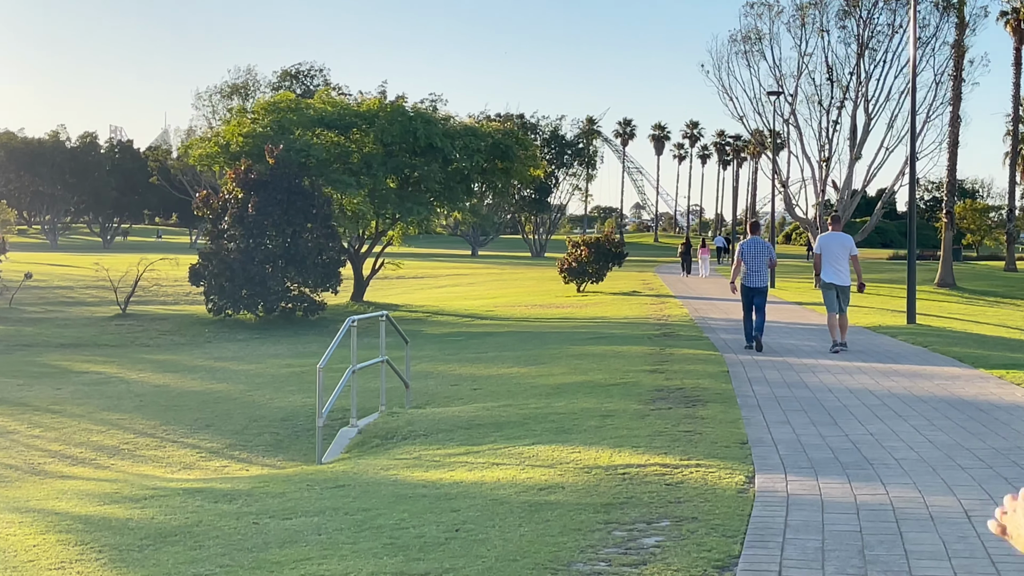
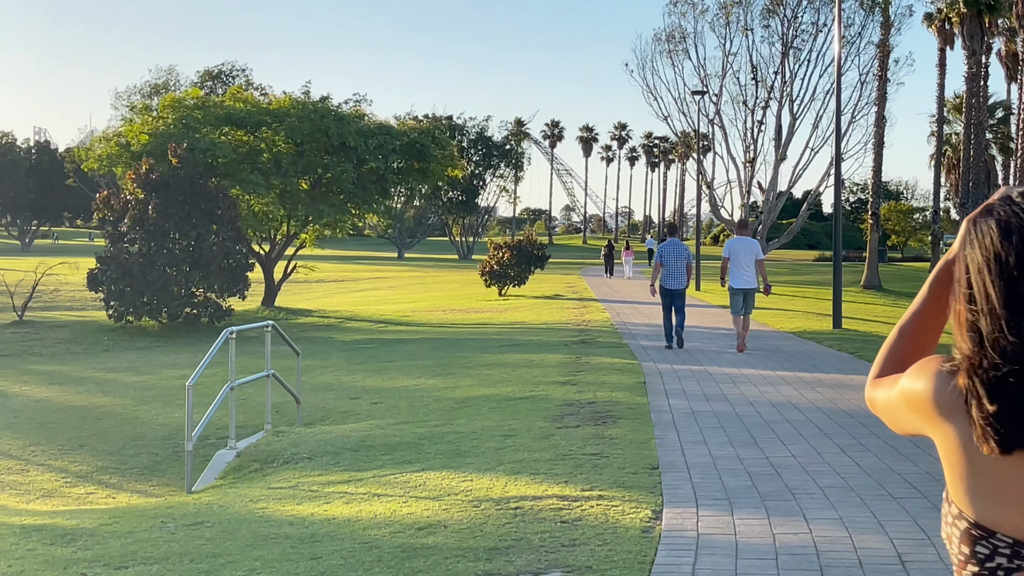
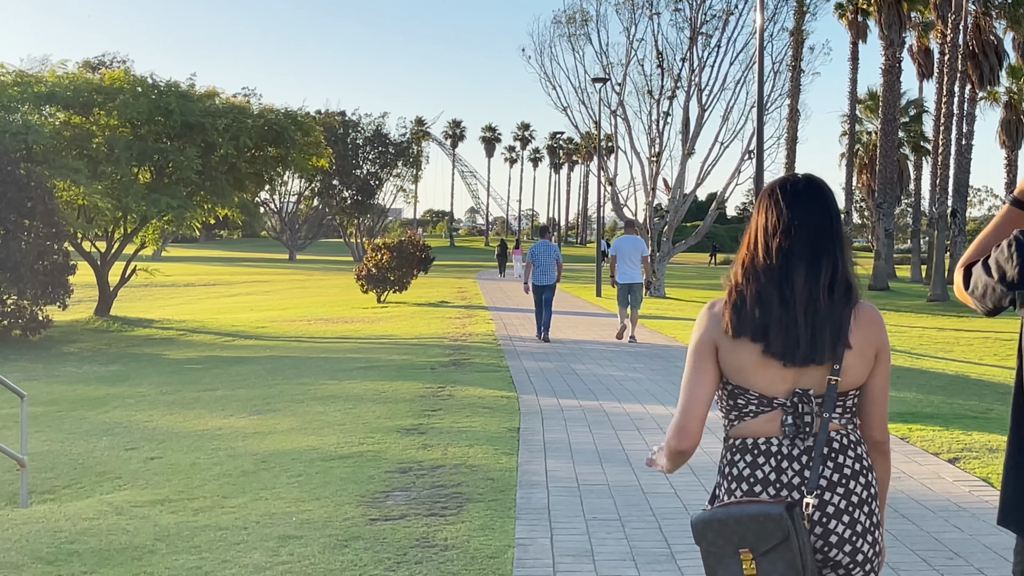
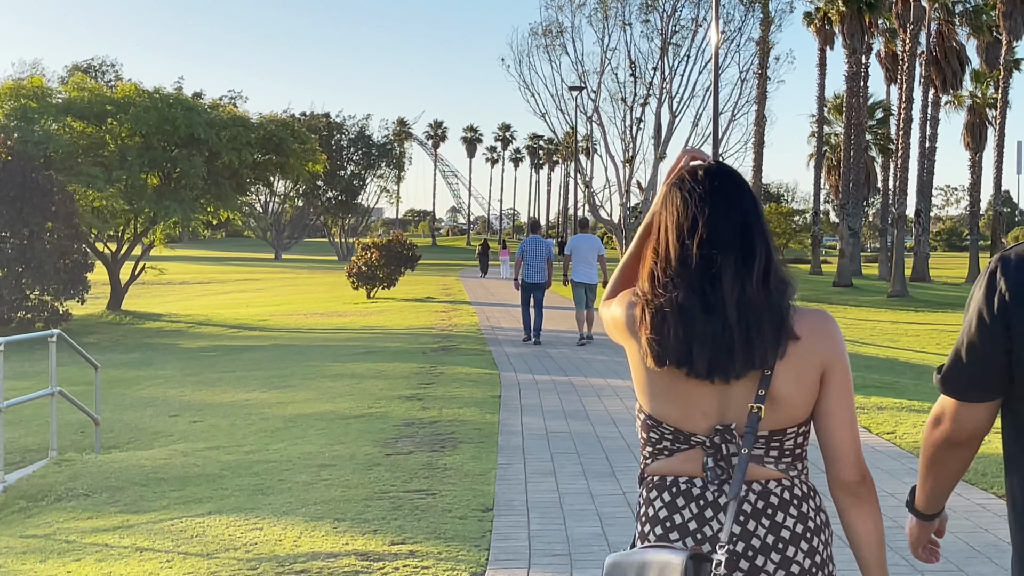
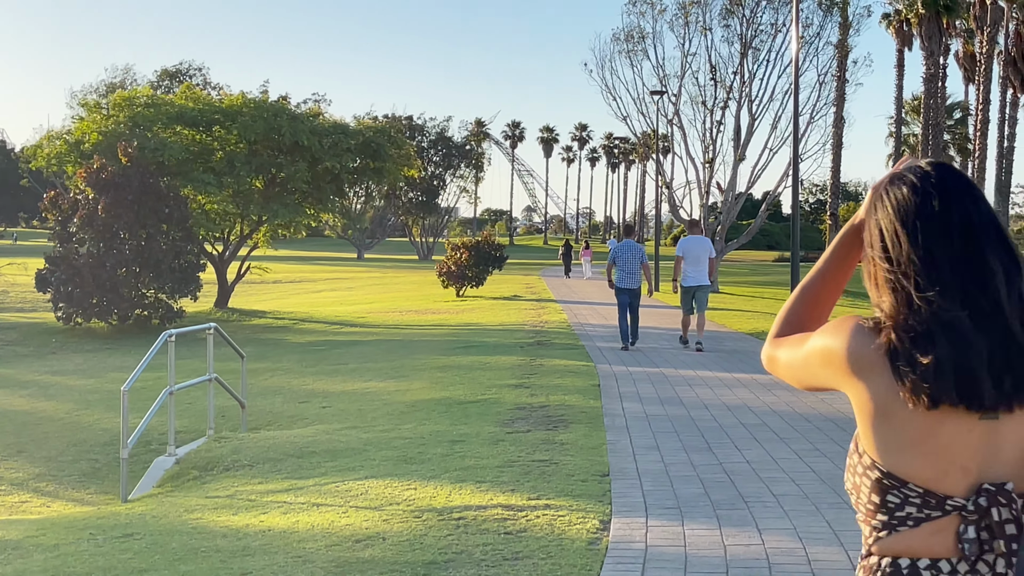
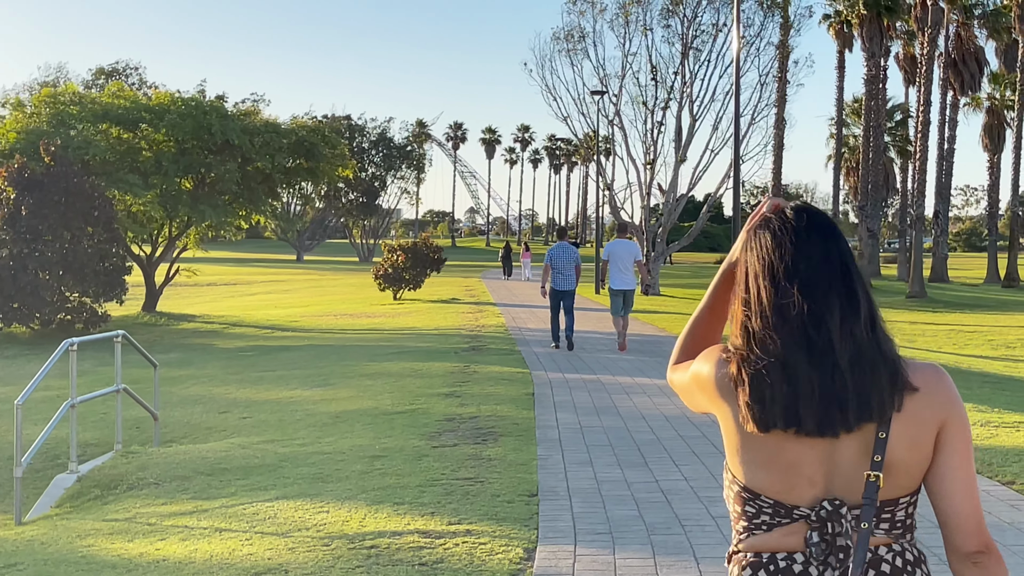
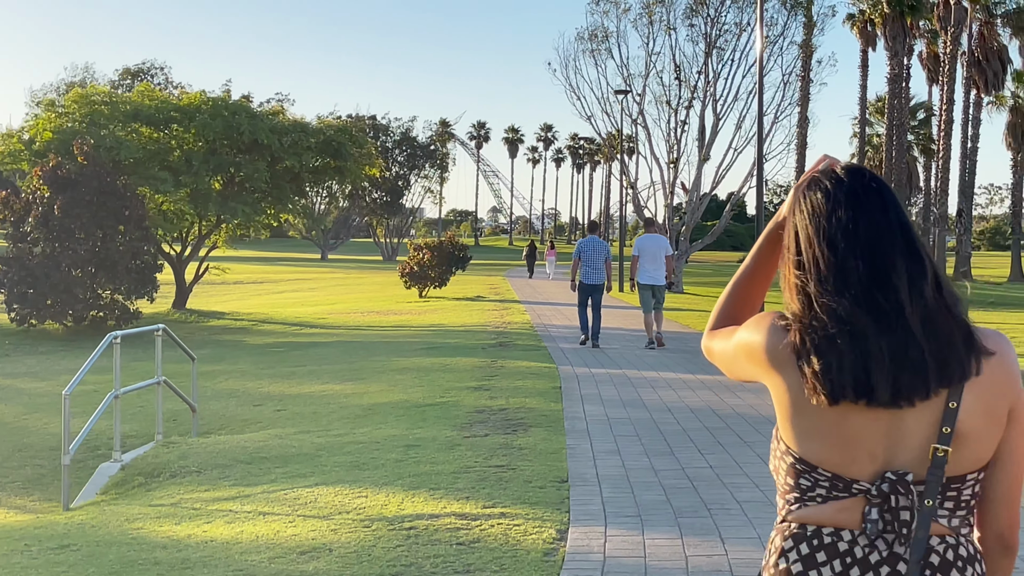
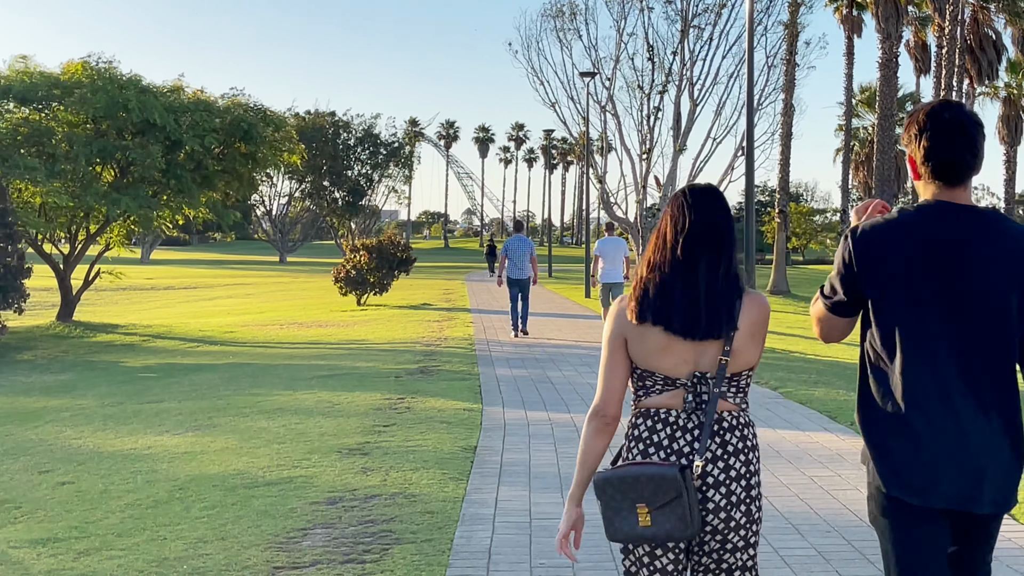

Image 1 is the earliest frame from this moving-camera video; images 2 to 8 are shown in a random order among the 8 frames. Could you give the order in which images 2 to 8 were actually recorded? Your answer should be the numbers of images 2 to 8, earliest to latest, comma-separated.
2, 5, 7, 6, 4, 3, 8
